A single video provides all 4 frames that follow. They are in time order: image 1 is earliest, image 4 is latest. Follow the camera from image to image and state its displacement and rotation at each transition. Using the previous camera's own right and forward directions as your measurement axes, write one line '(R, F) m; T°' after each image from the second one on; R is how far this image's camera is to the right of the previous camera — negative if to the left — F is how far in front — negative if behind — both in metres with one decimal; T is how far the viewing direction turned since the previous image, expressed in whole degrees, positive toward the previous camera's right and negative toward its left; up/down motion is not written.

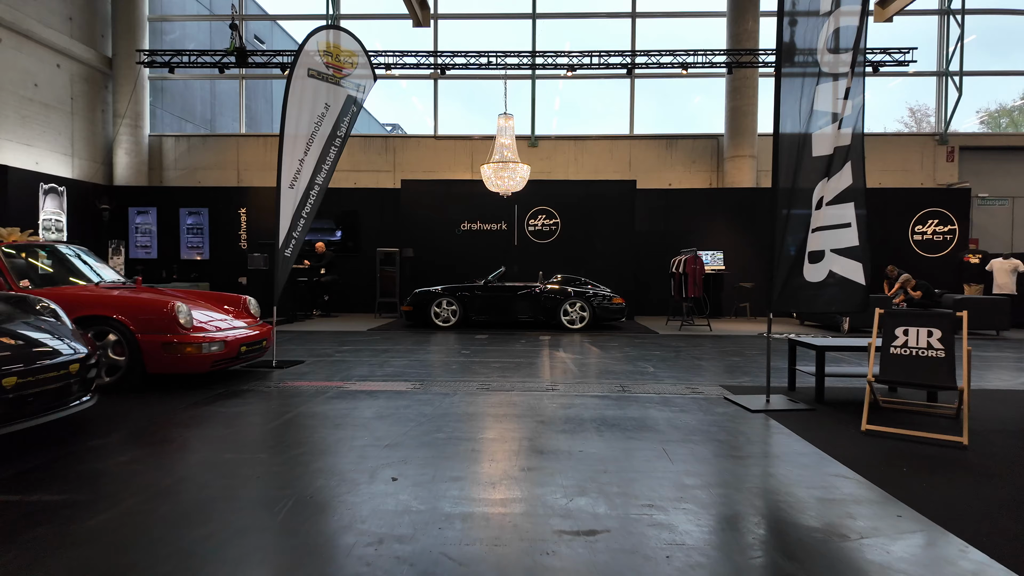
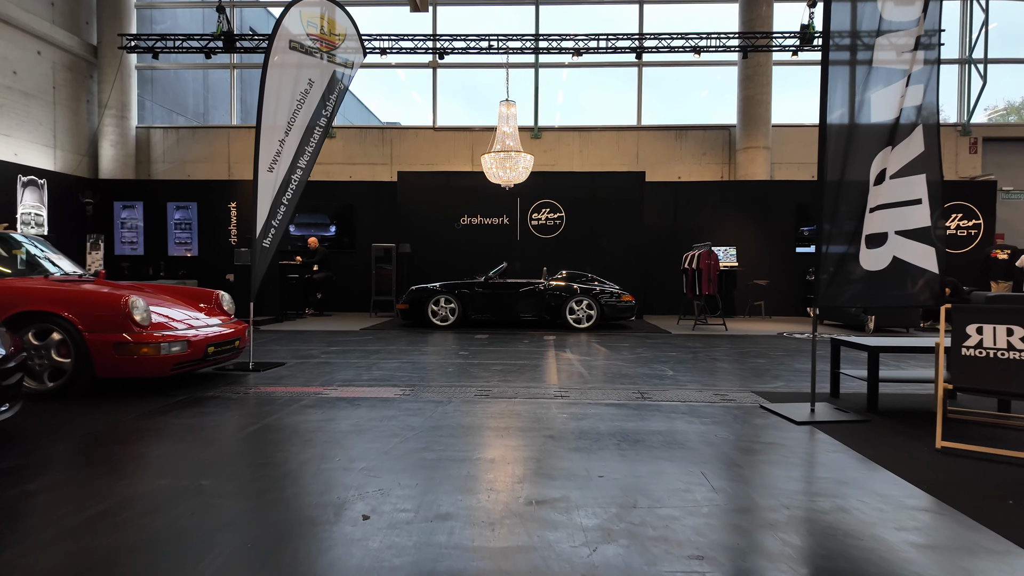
(0.0, +0.6) m; 0°
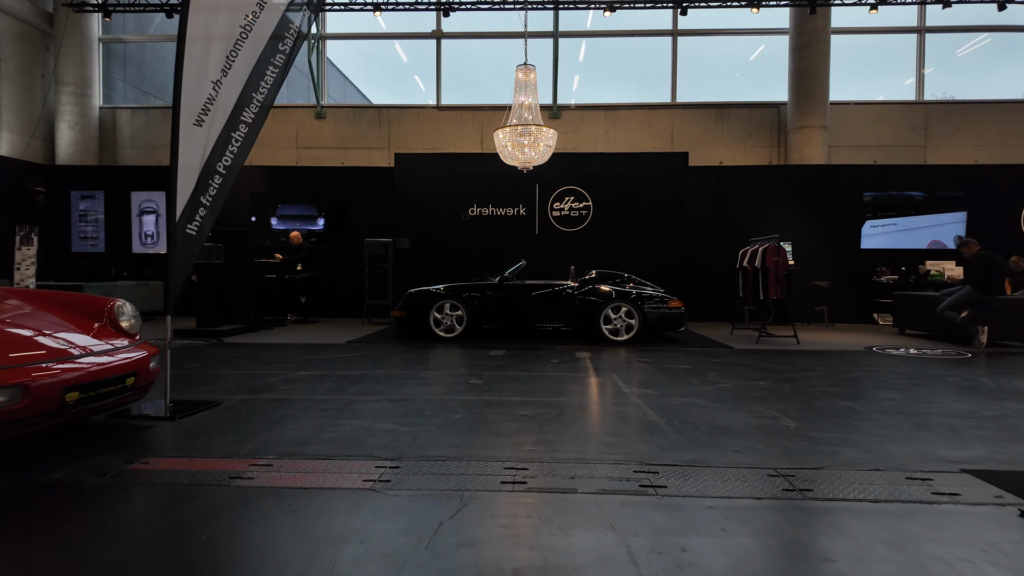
(-0.2, +1.7) m; -1°
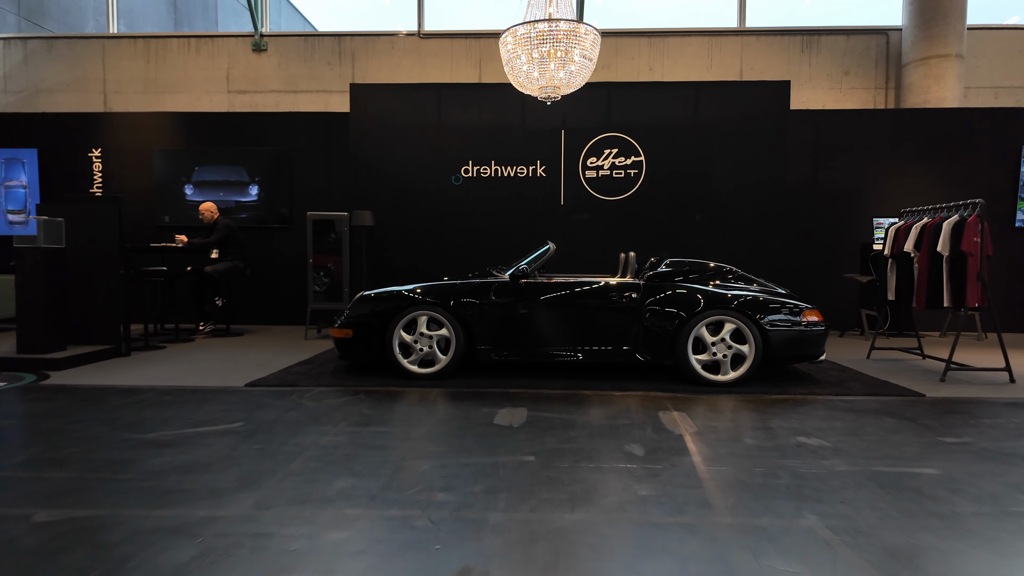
(-0.2, +3.0) m; 0°
